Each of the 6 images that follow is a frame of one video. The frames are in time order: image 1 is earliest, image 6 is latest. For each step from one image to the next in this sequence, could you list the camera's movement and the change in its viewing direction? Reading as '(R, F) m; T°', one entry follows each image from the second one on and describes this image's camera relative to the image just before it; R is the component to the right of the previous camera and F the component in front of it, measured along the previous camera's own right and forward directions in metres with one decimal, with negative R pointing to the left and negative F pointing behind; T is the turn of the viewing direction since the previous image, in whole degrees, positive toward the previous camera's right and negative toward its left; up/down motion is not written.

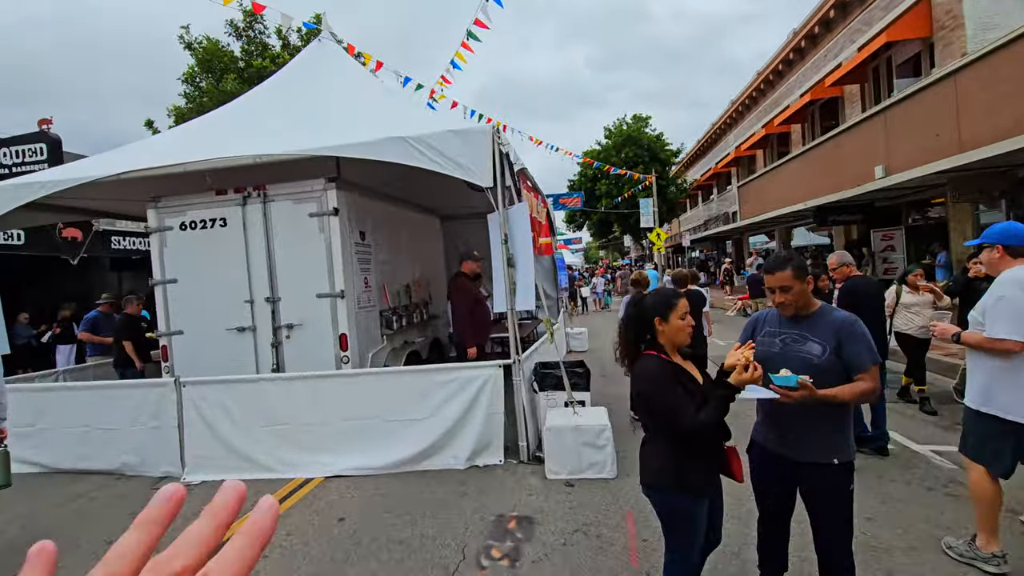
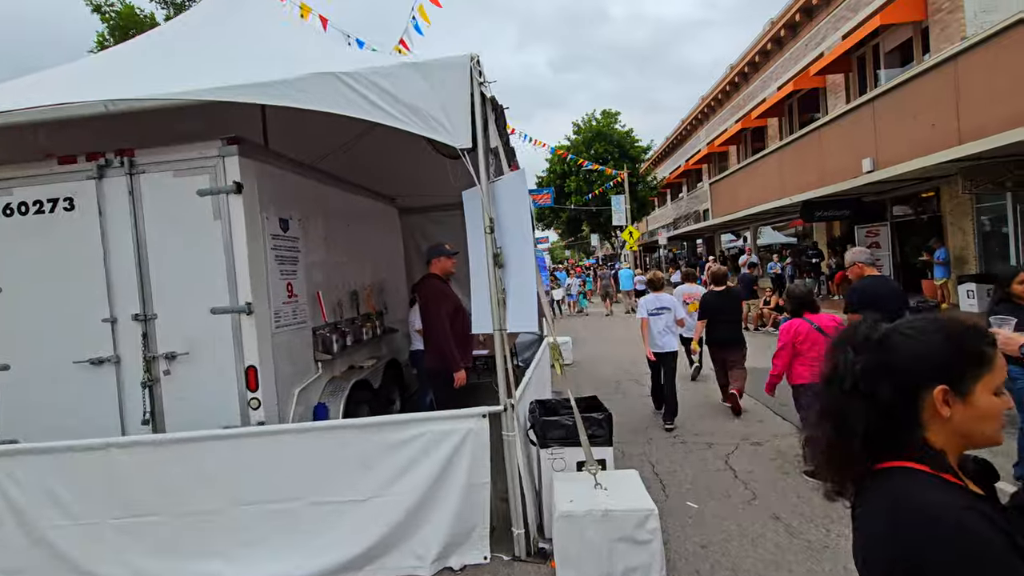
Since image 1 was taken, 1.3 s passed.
(-0.2, +1.7) m; +4°
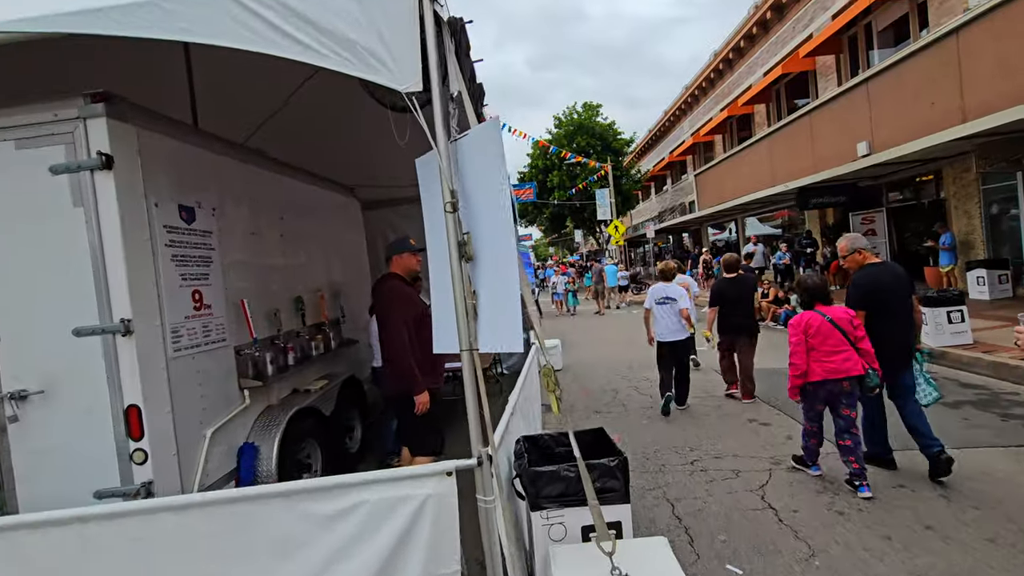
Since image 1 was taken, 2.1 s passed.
(+0.1, +1.0) m; +2°
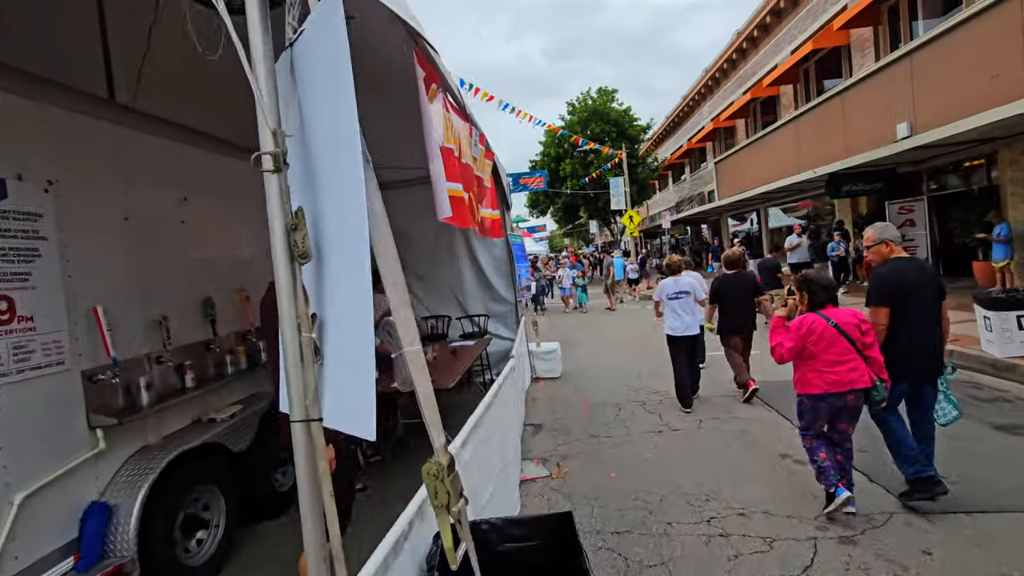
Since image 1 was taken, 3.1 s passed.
(+0.4, +1.1) m; -2°
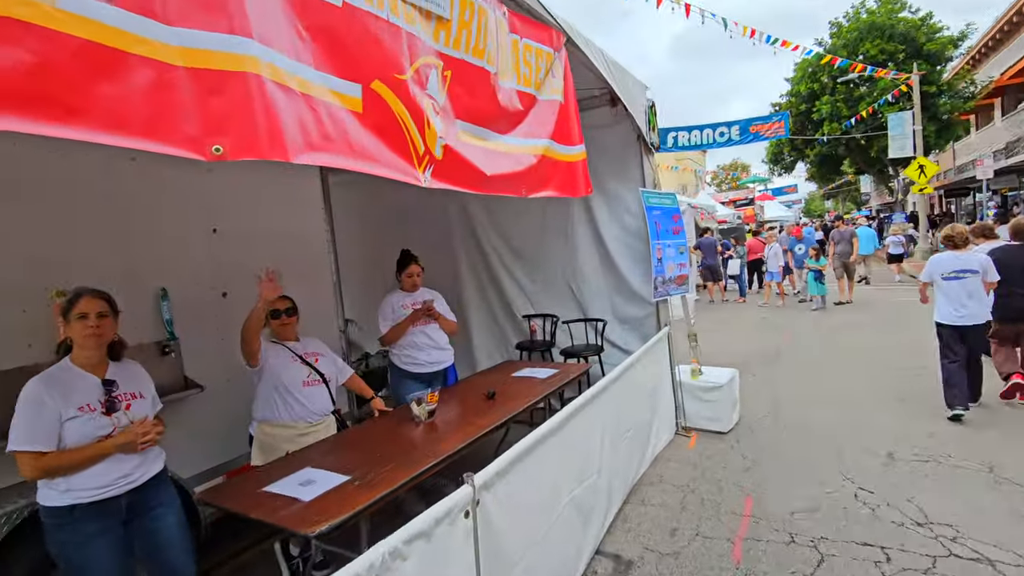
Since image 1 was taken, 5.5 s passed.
(+0.9, +3.0) m; -26°
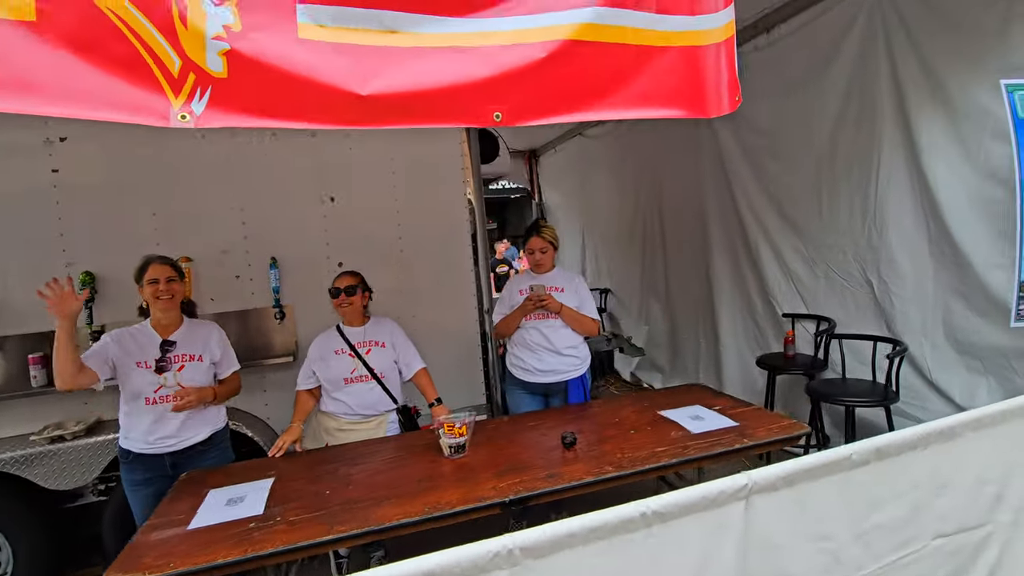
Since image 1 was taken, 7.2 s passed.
(+1.1, +1.6) m; -42°
